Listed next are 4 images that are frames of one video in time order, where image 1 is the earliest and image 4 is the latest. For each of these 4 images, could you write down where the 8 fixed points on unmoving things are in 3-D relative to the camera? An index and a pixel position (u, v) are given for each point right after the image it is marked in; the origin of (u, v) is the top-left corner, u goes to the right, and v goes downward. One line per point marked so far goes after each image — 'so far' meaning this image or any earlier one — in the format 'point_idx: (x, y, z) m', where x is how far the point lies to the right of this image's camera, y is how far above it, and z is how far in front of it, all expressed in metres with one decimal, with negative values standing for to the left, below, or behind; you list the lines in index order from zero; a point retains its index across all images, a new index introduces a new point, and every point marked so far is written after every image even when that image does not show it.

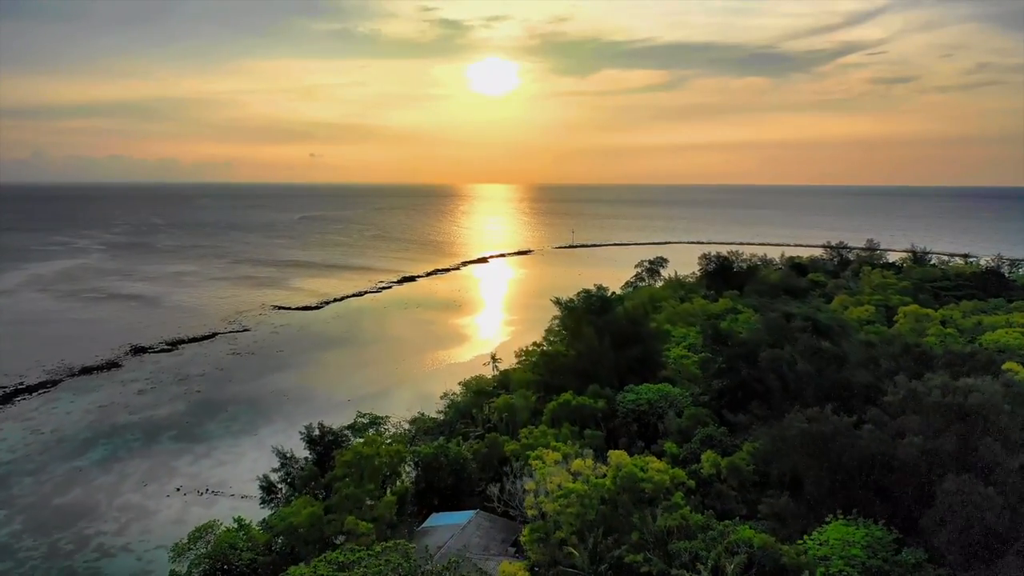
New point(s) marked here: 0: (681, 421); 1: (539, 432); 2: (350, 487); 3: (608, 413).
0: (+4.6, -3.6, +15.9) m
1: (+0.7, -4.0, +16.0) m
2: (-3.8, -4.7, +13.7) m
3: (+2.9, -3.7, +17.4) m
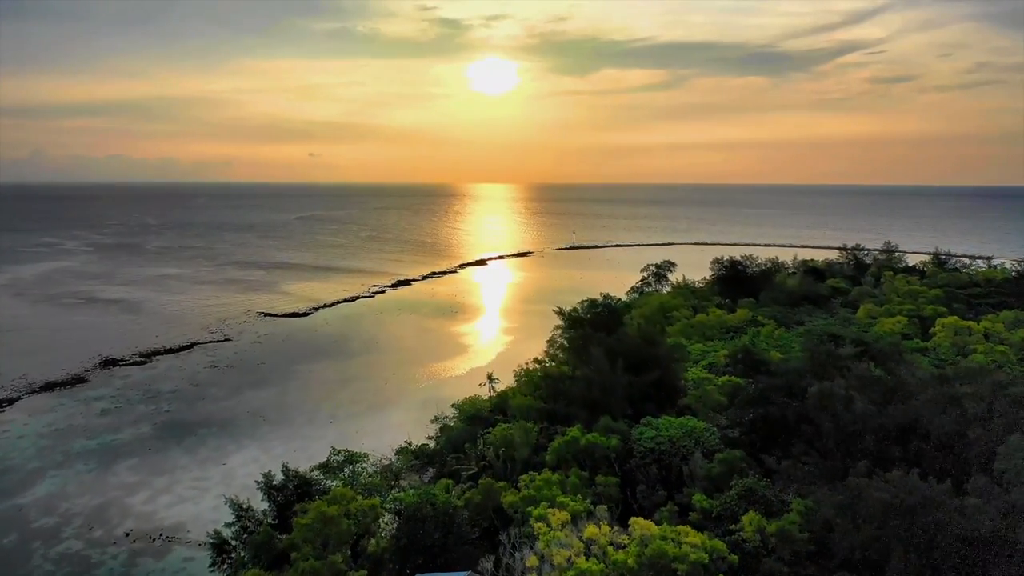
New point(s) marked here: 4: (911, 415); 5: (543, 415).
0: (+4.6, -4.1, +13.4) m
1: (+0.6, -4.4, +13.5) m
2: (-3.9, -5.2, +11.2) m
3: (+2.8, -4.2, +14.9) m
4: (+8.2, -2.7, +12.0) m
5: (+1.0, -3.9, +18.0) m
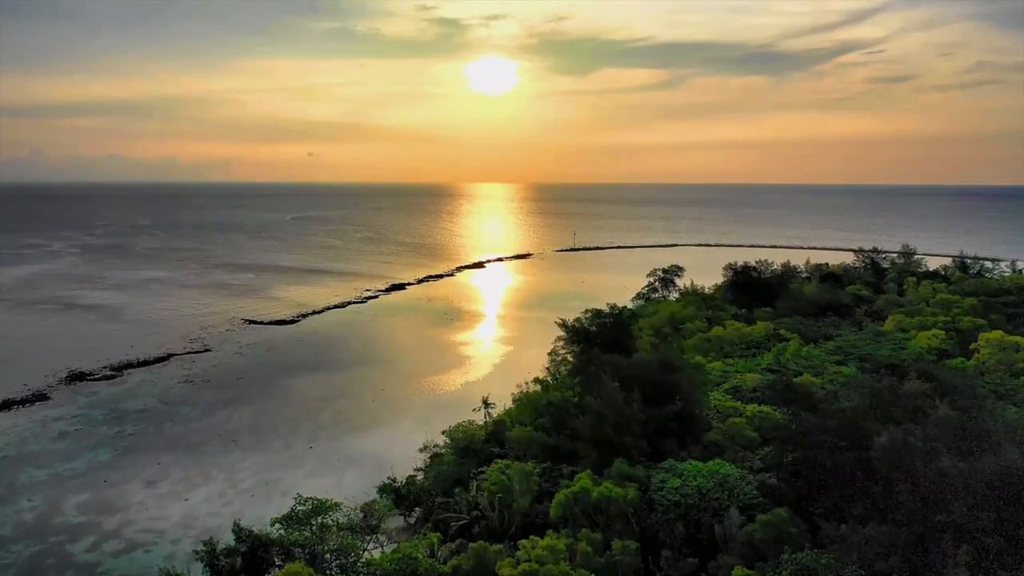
0: (+4.5, -4.6, +11.0) m
1: (+0.6, -4.9, +11.0) m
2: (-3.9, -5.6, +8.8) m
3: (+2.8, -4.7, +12.4) m
4: (+8.2, -3.1, +9.6) m
5: (+0.9, -4.4, +15.6) m
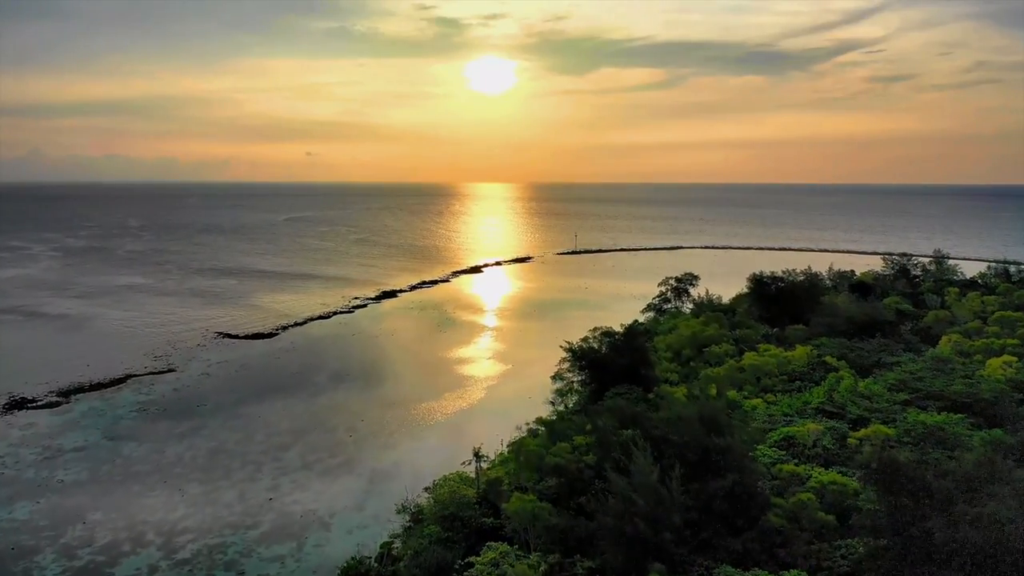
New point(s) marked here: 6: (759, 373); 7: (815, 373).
0: (+4.5, -5.3, +7.3) m
1: (+0.5, -5.6, +7.4) m
2: (-4.0, -6.4, +5.1) m
3: (+2.7, -5.4, +8.8) m
4: (+8.1, -3.8, +5.9) m
5: (+0.9, -5.1, +11.9) m
6: (+8.5, -2.9, +19.8) m
7: (+10.3, -2.9, +19.9) m
